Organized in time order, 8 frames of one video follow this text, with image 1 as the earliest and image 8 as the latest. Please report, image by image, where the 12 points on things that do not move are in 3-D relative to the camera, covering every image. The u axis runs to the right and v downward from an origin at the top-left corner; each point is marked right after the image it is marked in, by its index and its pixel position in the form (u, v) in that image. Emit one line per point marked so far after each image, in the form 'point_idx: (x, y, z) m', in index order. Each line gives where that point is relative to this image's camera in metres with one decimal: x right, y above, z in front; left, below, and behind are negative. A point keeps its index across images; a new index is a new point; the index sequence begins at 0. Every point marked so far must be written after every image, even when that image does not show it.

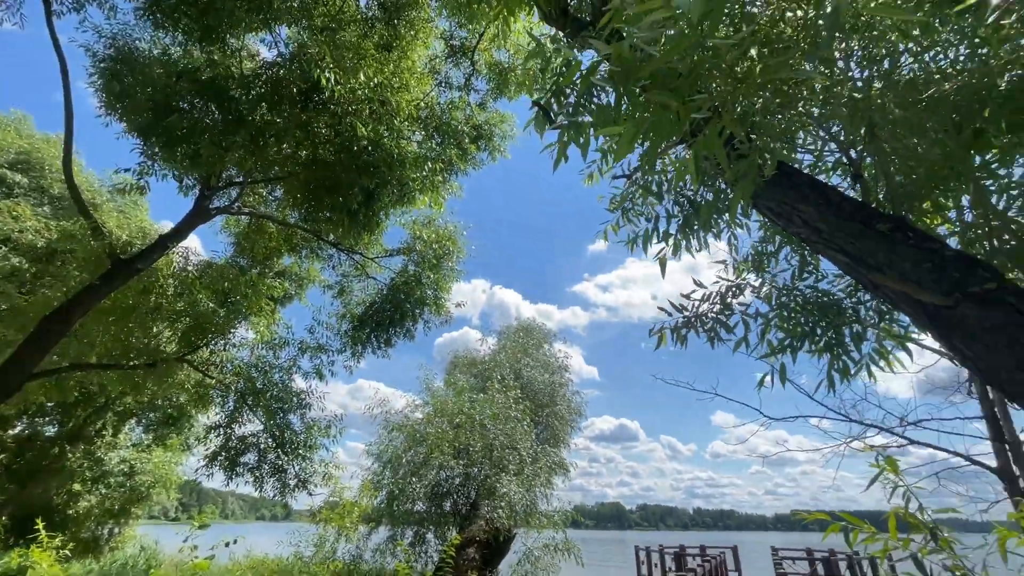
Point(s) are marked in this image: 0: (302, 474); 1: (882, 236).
0: (-2.8, -2.5, +6.5) m
1: (+1.3, +0.2, +1.6) m
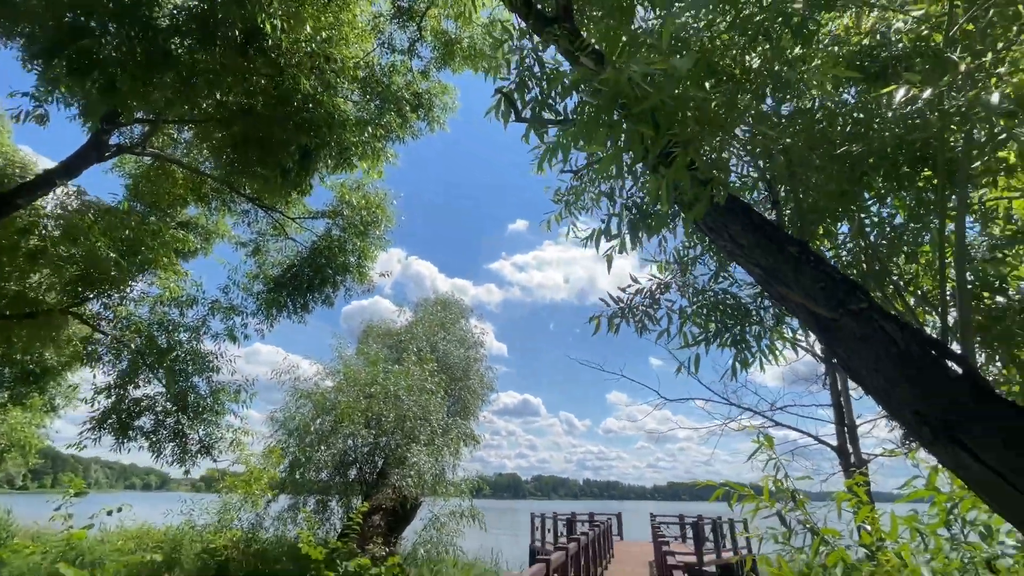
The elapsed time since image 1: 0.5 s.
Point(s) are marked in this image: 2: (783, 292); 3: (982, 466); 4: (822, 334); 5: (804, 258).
0: (-3.9, -1.9, +6.2) m
1: (+1.2, +0.1, +2.0) m
2: (+1.1, 0.0, +1.9) m
3: (+1.4, -0.6, +1.5) m
4: (+1.2, -0.2, +1.9) m
5: (+1.2, +0.1, +1.9) m
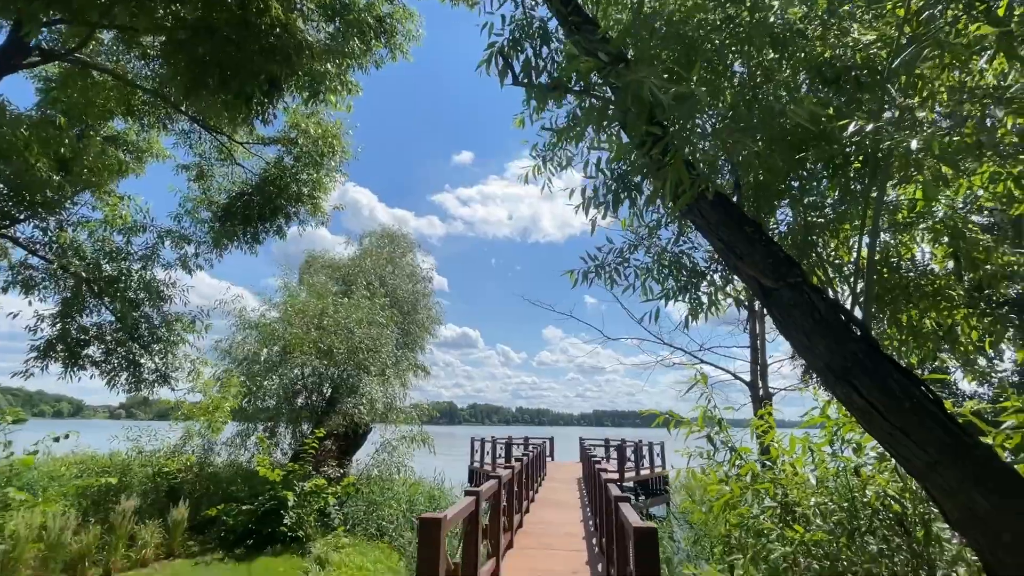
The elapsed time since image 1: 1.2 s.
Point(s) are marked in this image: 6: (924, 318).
0: (-4.5, -1.0, +6.2) m
1: (+1.2, +0.3, +2.4) m
2: (+1.1, +0.1, +2.4) m
3: (+1.5, -0.5, +2.0) m
4: (+1.2, 0.0, +2.3) m
5: (+1.2, +0.3, +2.4) m
6: (+2.4, -0.2, +2.8) m
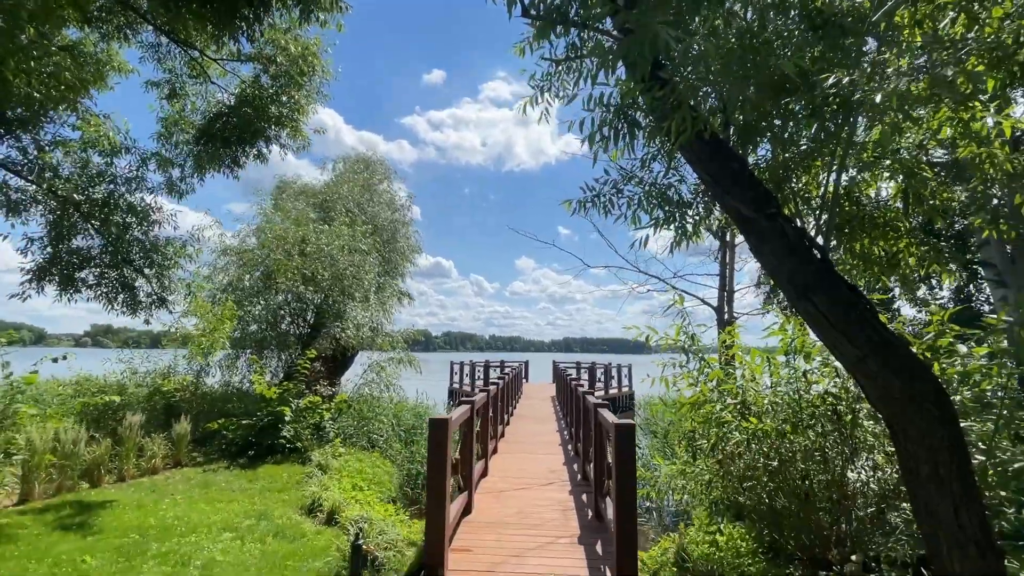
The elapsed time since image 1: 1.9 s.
0: (-4.6, 0.0, +6.3) m
1: (+1.3, +0.7, +2.7) m
2: (+1.2, +0.5, +2.7) m
3: (+1.5, -0.1, +2.4) m
4: (+1.3, +0.3, +2.7) m
5: (+1.3, +0.6, +2.7) m
6: (+2.4, +0.3, +3.2) m
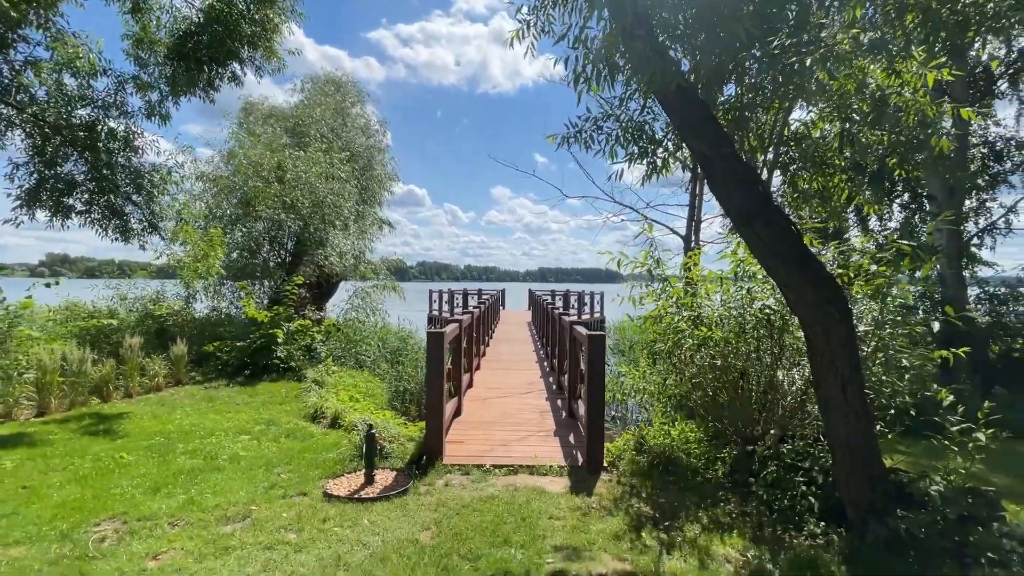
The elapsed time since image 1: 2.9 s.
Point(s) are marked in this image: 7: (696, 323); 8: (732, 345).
0: (-4.9, +1.0, +6.5) m
1: (+1.2, +1.1, +3.1) m
2: (+1.1, +1.0, +3.1) m
3: (+1.5, +0.3, +2.9) m
4: (+1.2, +0.8, +3.1) m
5: (+1.2, +1.1, +3.0) m
6: (+2.3, +0.8, +3.7) m
7: (+1.7, -0.3, +4.4) m
8: (+1.9, -0.5, +4.2) m
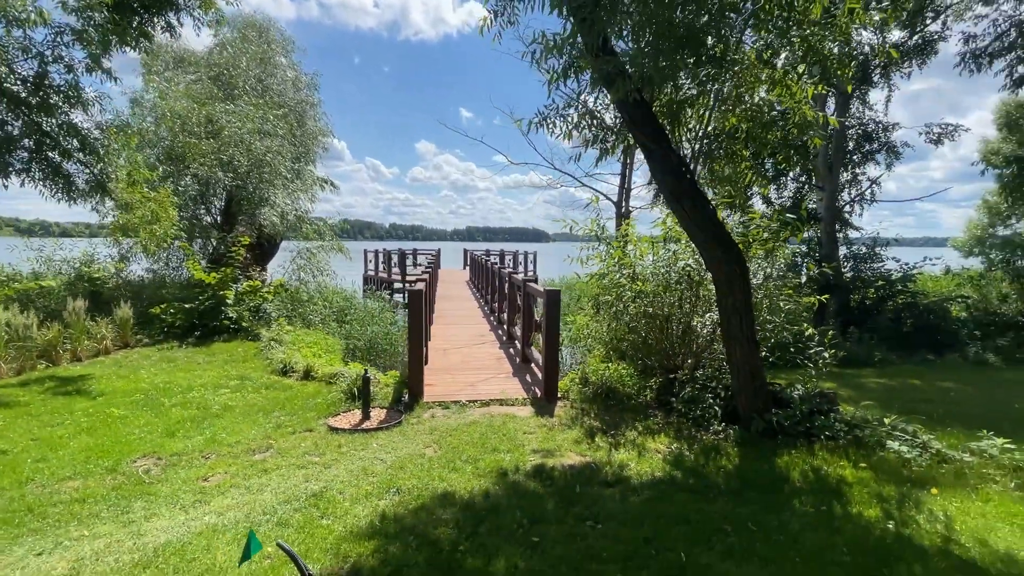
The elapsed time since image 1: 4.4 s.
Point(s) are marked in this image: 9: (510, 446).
0: (-5.4, +1.5, +6.3) m
1: (+1.1, +1.4, +3.8) m
2: (+1.0, +1.3, +3.9) m
3: (+1.4, +0.6, +3.9) m
4: (+1.1, +1.1, +3.9) m
5: (+1.1, +1.4, +3.8) m
6: (+2.1, +1.2, +4.7) m
7: (+1.4, +0.1, +5.3) m
8: (+1.6, -0.1, +5.2) m
9: (0.0, -1.3, +3.9) m
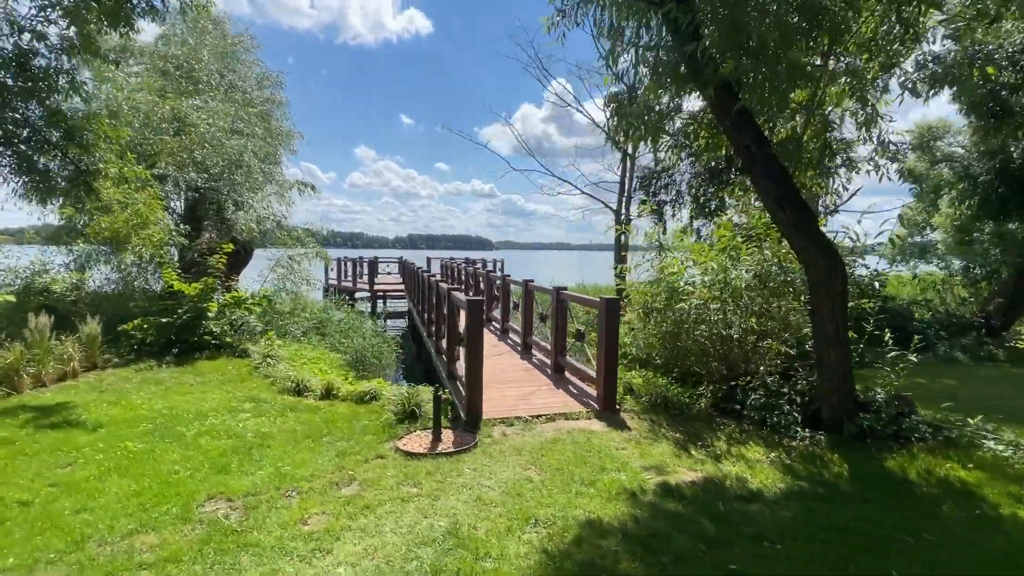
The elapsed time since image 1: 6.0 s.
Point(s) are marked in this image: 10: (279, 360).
0: (-4.9, +1.3, +5.5) m
1: (+1.8, +1.4, +3.8) m
2: (+1.8, +1.2, +3.8) m
3: (+2.2, +0.5, +3.9) m
4: (+1.9, +1.1, +3.9) m
5: (+1.9, +1.3, +3.8) m
6: (+2.8, +1.1, +4.8) m
7: (+2.0, 0.0, +5.3) m
8: (+2.2, -0.2, +5.2) m
9: (+0.8, -1.3, +3.7) m
10: (-3.8, -1.2, +7.7) m
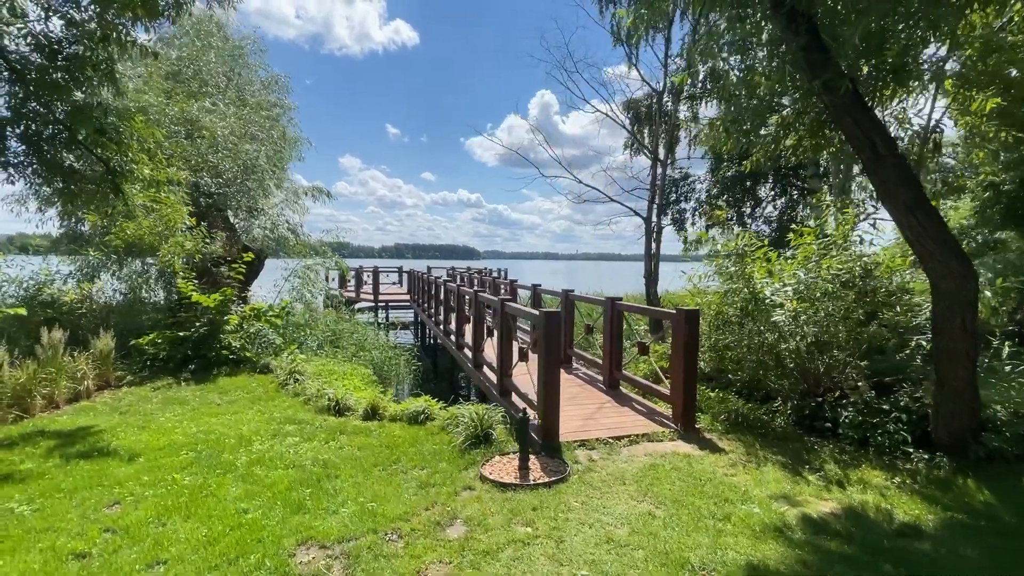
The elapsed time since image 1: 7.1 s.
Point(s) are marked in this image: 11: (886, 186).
0: (-4.2, +1.2, +5.0) m
1: (+2.6, +1.3, +3.5) m
2: (+2.5, +1.2, +3.6) m
3: (+2.9, +0.5, +3.6) m
4: (+2.6, +1.0, +3.6) m
5: (+2.6, +1.3, +3.6) m
6: (+3.5, +1.0, +4.5) m
7: (+2.7, -0.1, +5.0) m
8: (+3.0, -0.3, +4.9) m
9: (+1.6, -1.4, +3.3) m
10: (-3.1, -1.3, +7.2) m
11: (+2.7, +0.8, +3.6) m
